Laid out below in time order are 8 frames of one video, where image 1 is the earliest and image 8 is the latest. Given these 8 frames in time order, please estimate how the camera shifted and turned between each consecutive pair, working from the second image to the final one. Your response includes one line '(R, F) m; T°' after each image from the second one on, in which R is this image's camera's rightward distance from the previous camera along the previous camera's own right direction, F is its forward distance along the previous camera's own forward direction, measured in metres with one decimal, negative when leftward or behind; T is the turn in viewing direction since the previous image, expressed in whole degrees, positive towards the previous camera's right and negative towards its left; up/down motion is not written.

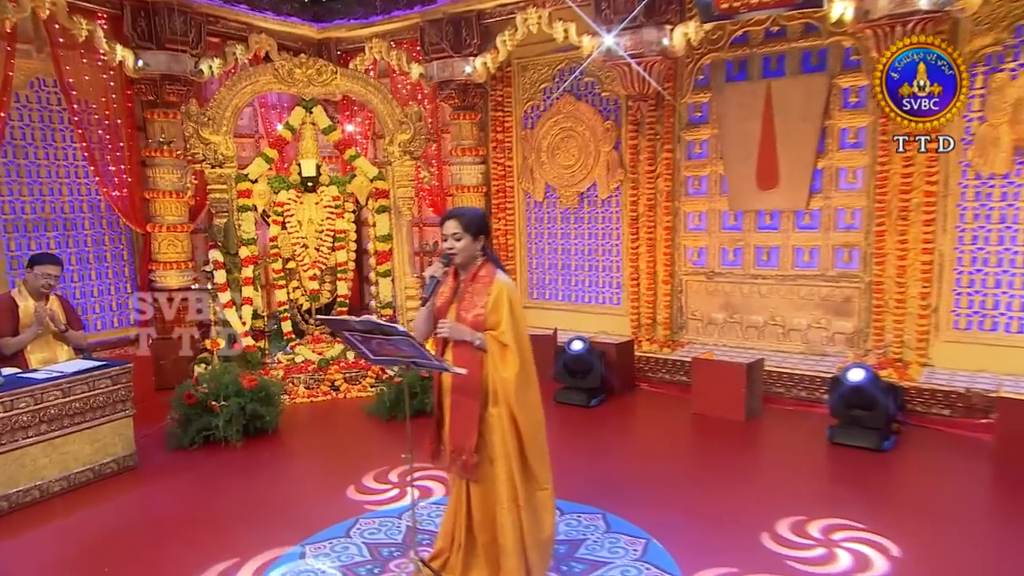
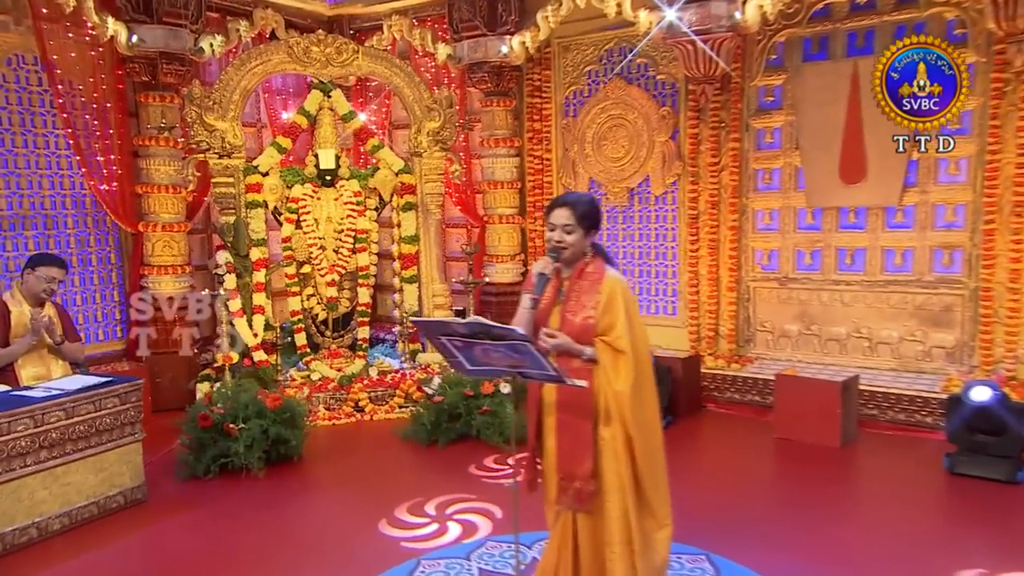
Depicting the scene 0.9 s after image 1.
(-0.4, +0.7) m; +1°
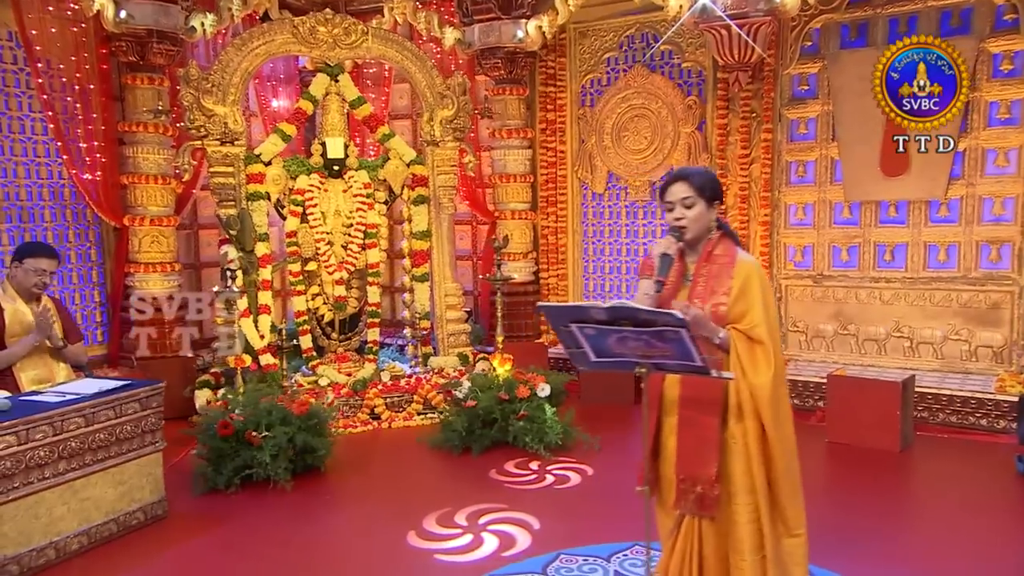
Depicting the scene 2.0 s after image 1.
(-0.4, +0.3) m; +3°
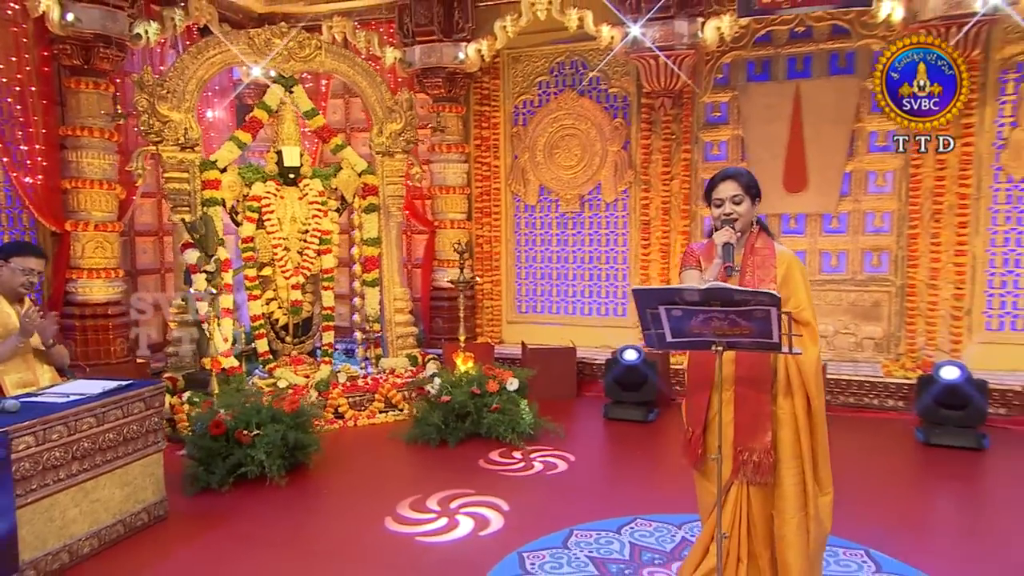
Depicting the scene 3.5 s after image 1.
(-0.6, -0.3) m; +10°
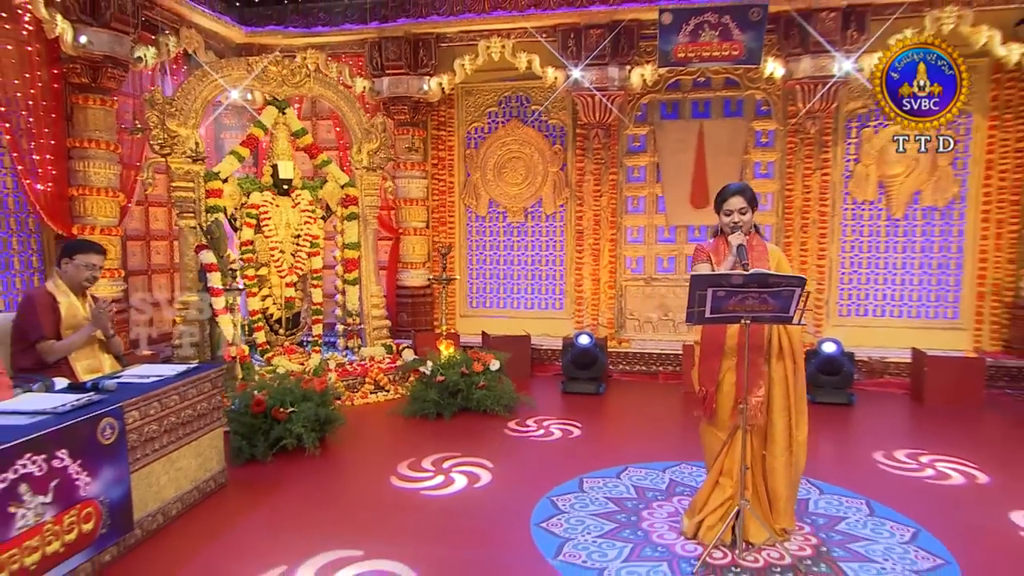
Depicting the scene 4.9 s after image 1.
(-1.0, -0.9) m; +11°
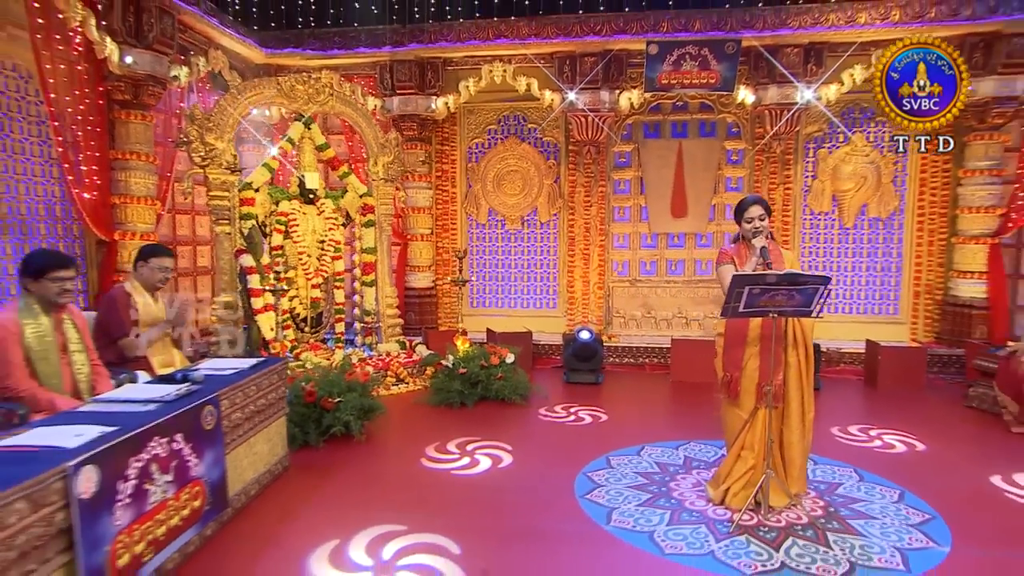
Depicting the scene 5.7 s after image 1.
(-0.7, -0.7) m; +6°
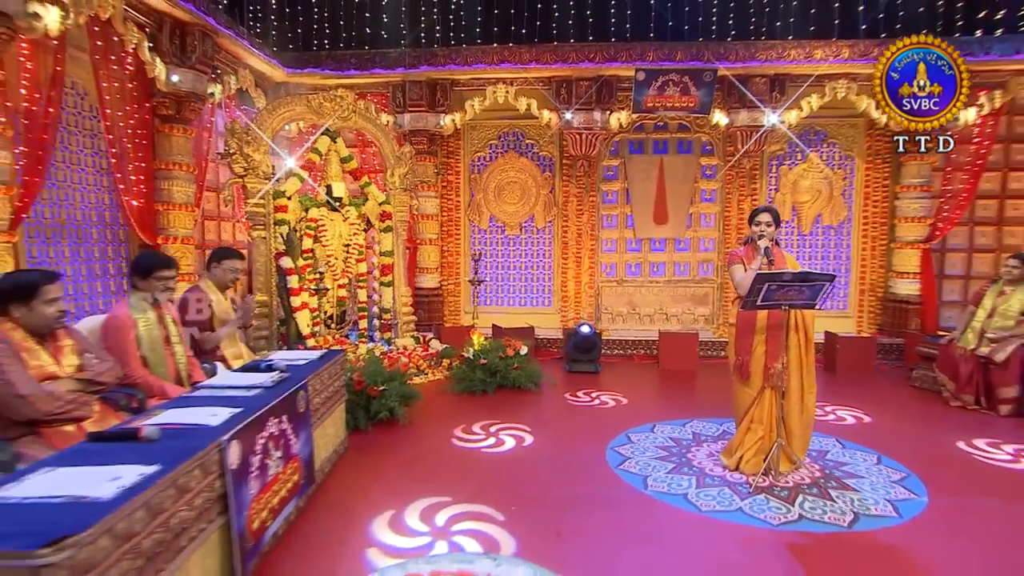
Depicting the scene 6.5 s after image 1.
(-0.9, -0.8) m; +6°
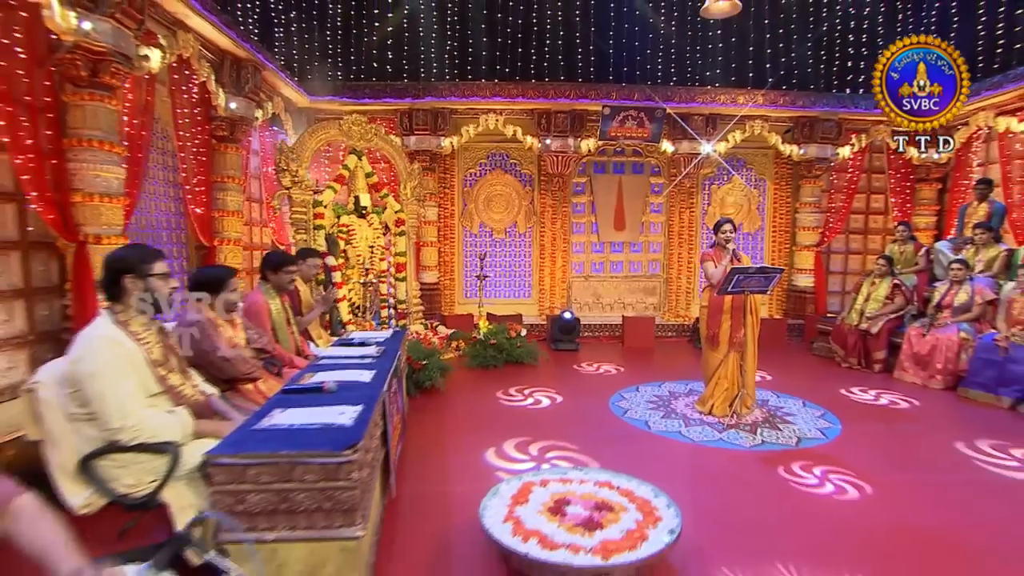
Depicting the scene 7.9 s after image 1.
(-1.5, -1.6) m; +10°
